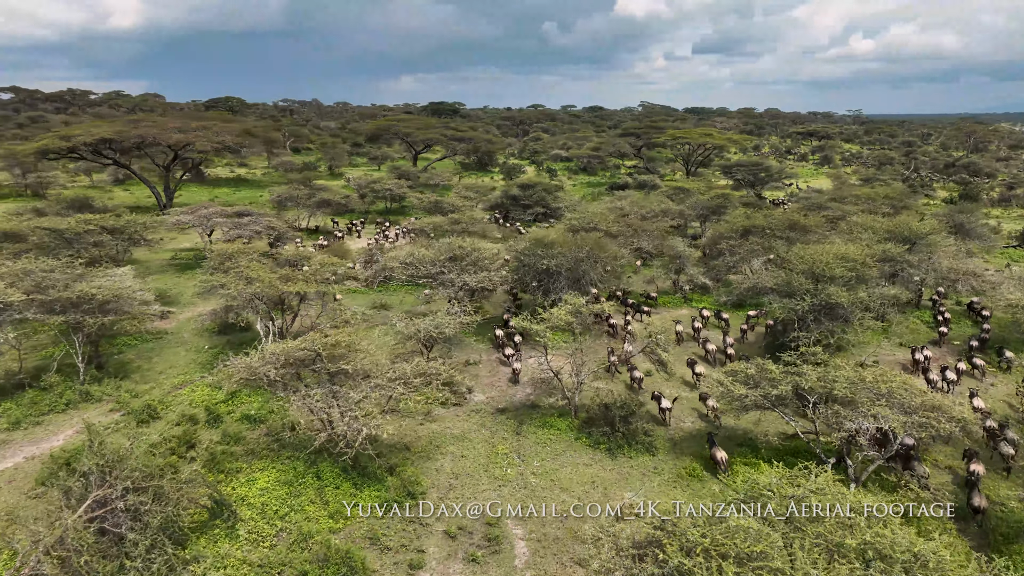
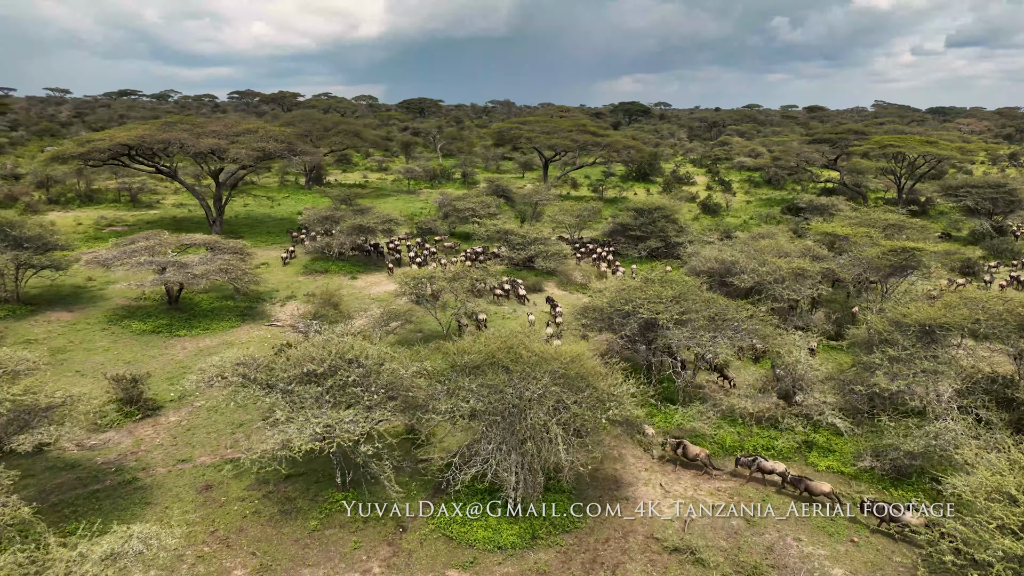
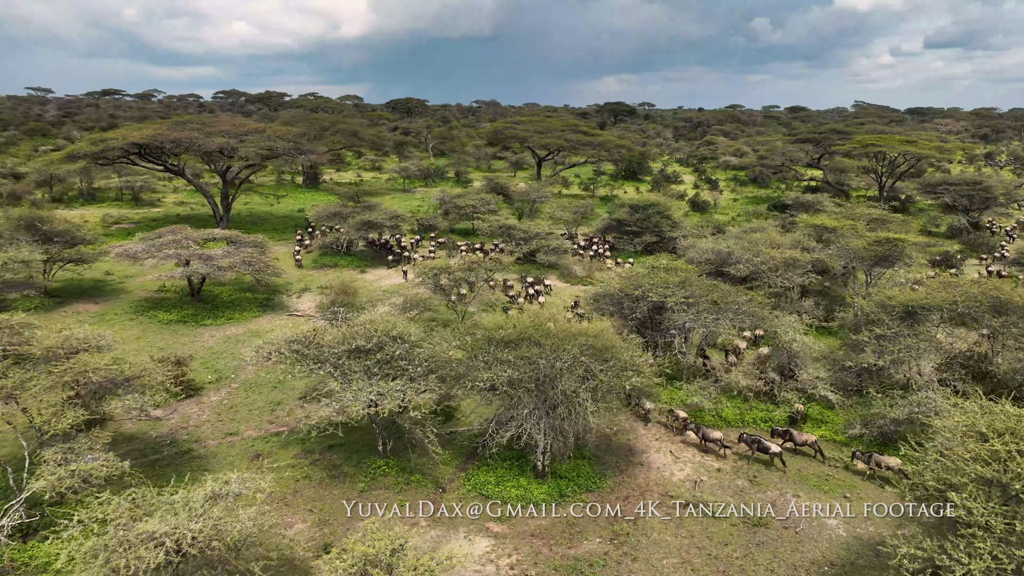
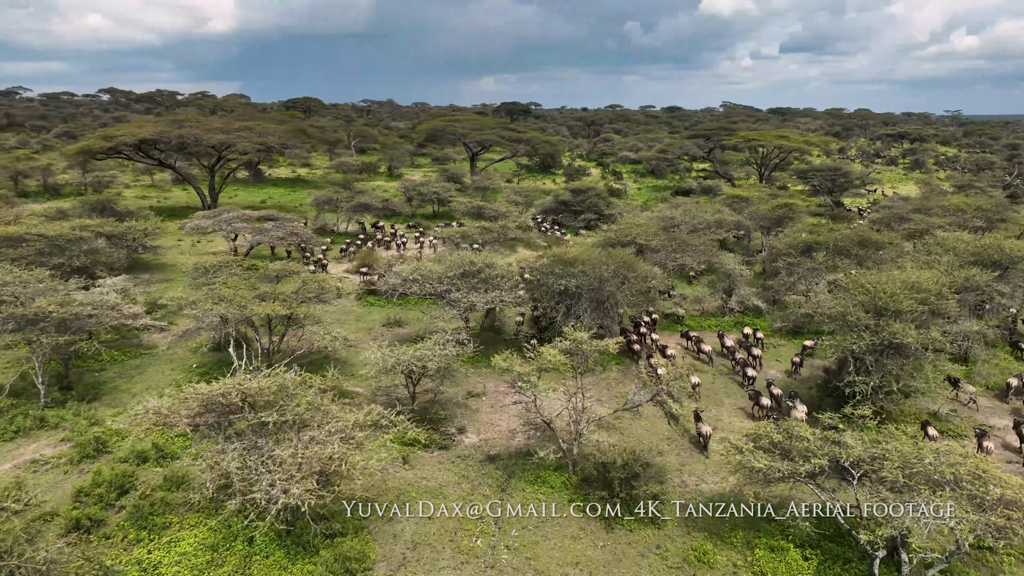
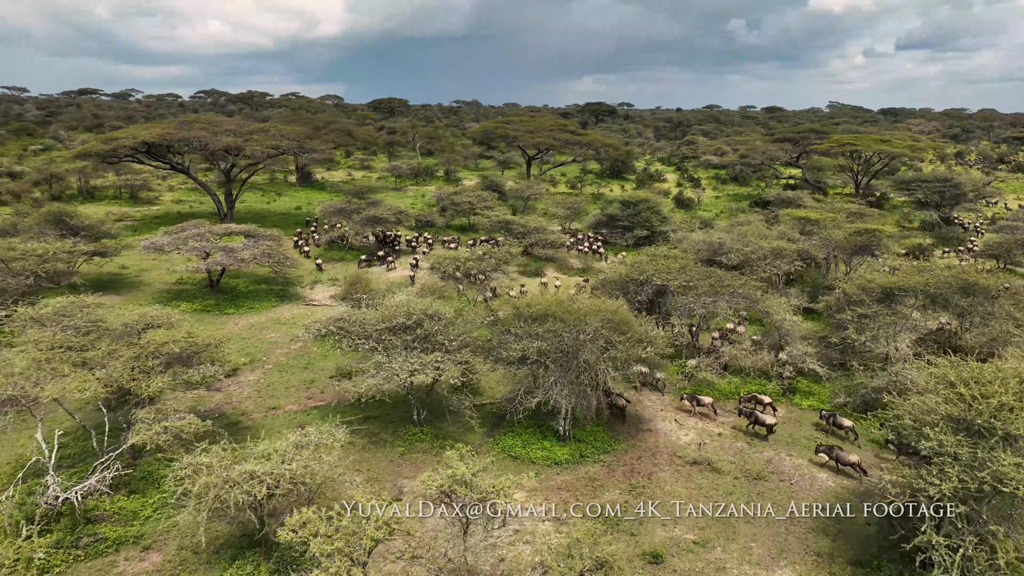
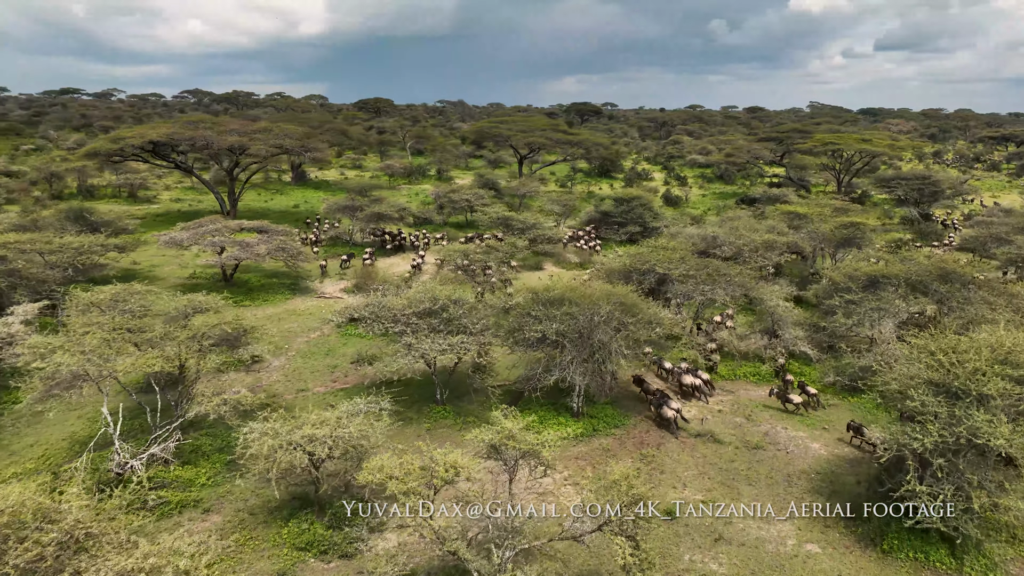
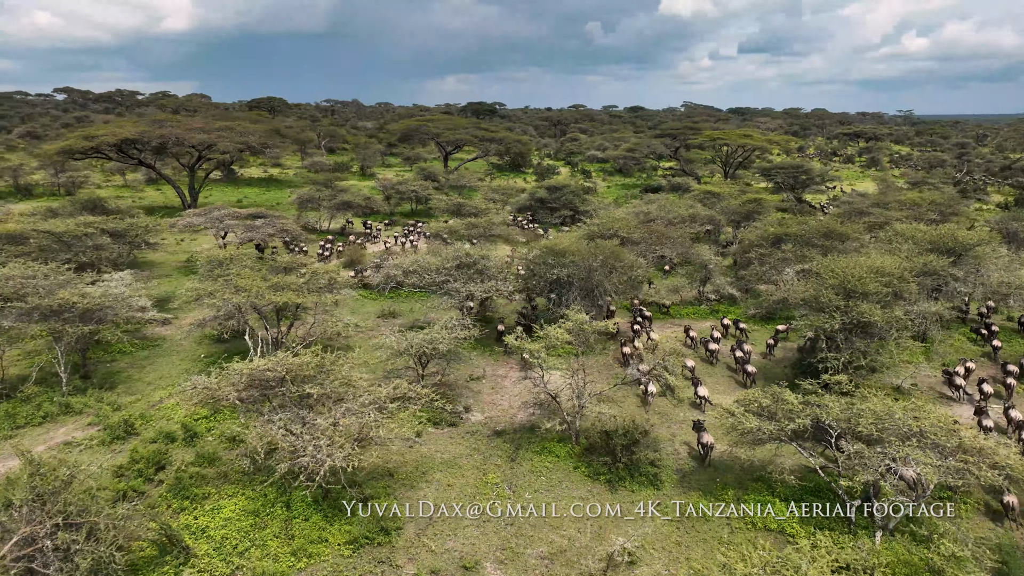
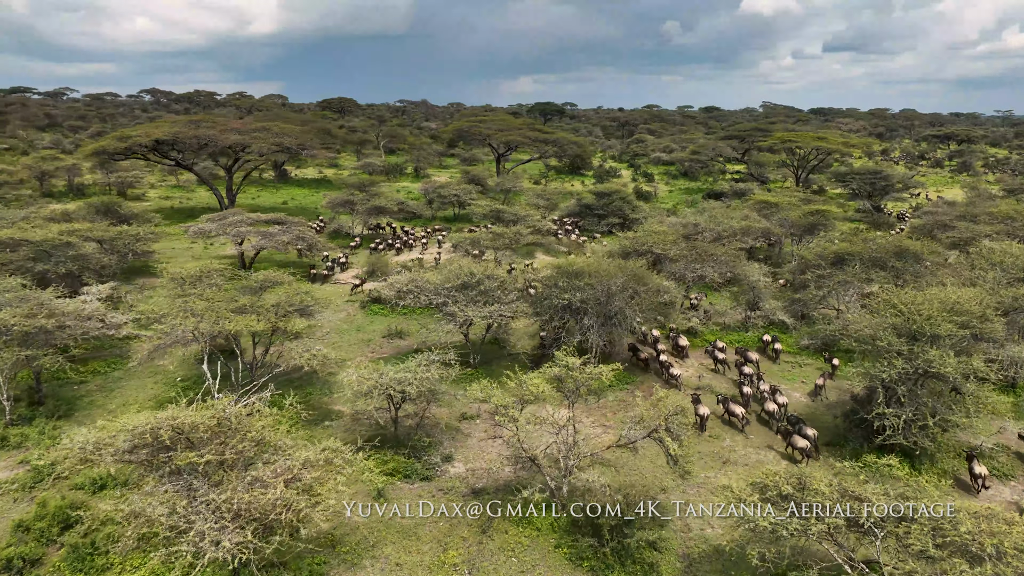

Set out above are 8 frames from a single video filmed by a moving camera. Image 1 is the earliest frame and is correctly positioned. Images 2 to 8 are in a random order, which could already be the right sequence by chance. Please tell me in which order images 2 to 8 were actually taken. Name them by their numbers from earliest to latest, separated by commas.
7, 4, 8, 6, 5, 3, 2
